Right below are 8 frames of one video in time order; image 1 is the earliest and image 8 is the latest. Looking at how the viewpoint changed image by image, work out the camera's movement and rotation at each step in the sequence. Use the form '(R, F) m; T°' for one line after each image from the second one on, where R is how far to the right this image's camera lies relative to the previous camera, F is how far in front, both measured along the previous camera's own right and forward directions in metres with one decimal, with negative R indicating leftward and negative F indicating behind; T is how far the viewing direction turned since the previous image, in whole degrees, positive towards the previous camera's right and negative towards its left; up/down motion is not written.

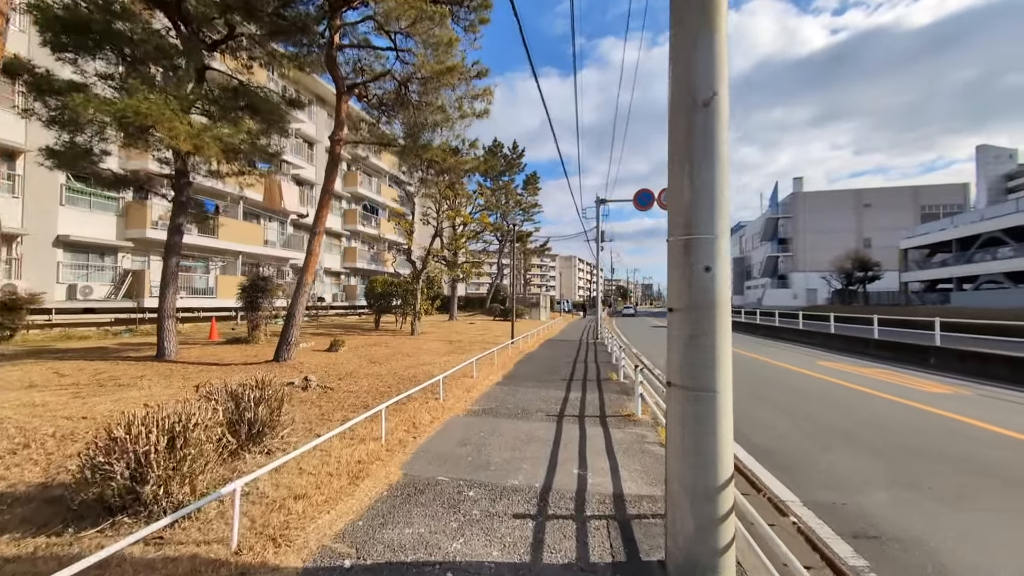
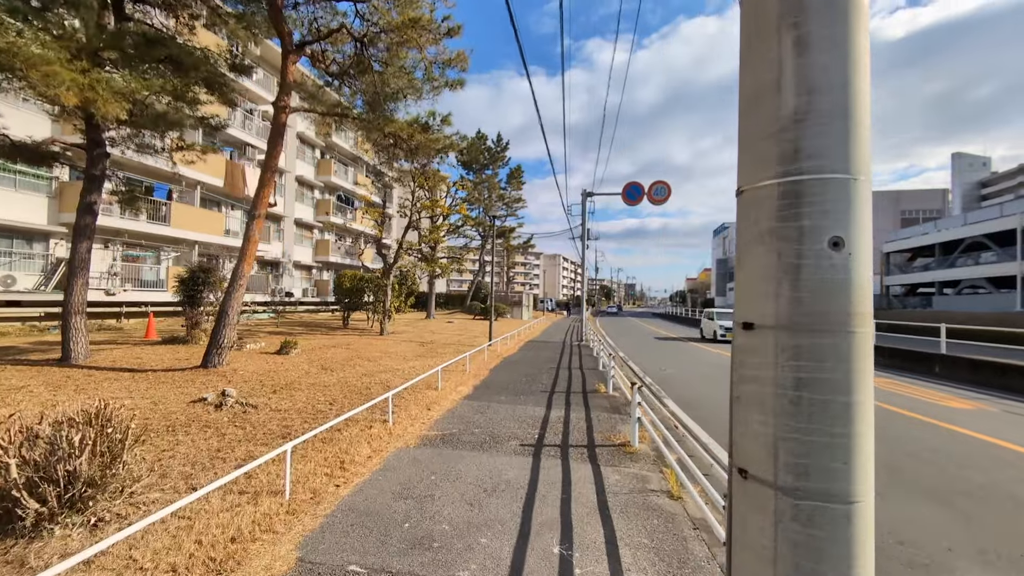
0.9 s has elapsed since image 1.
(+0.2, +1.4) m; +2°
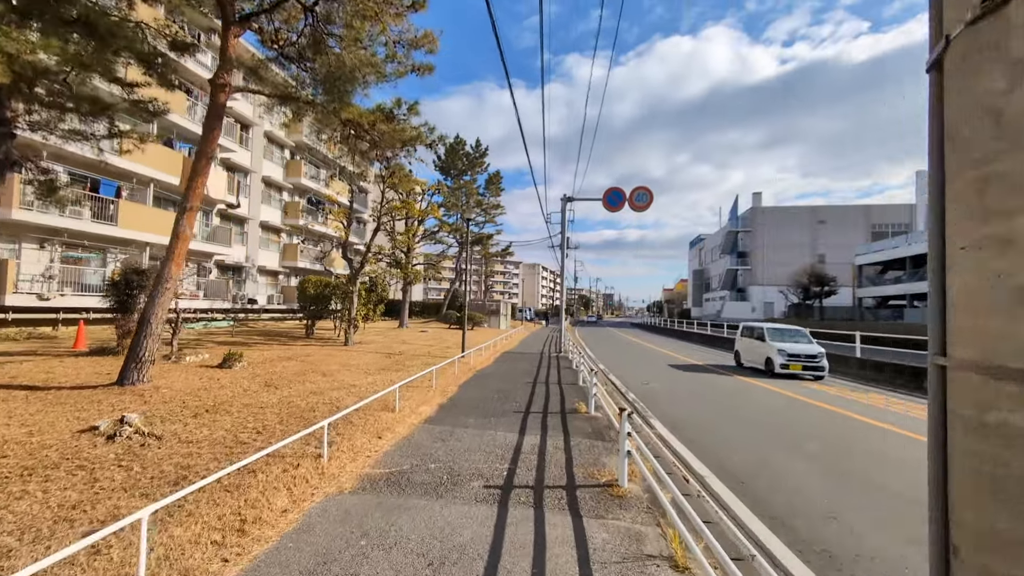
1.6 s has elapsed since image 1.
(+0.1, +1.0) m; +2°
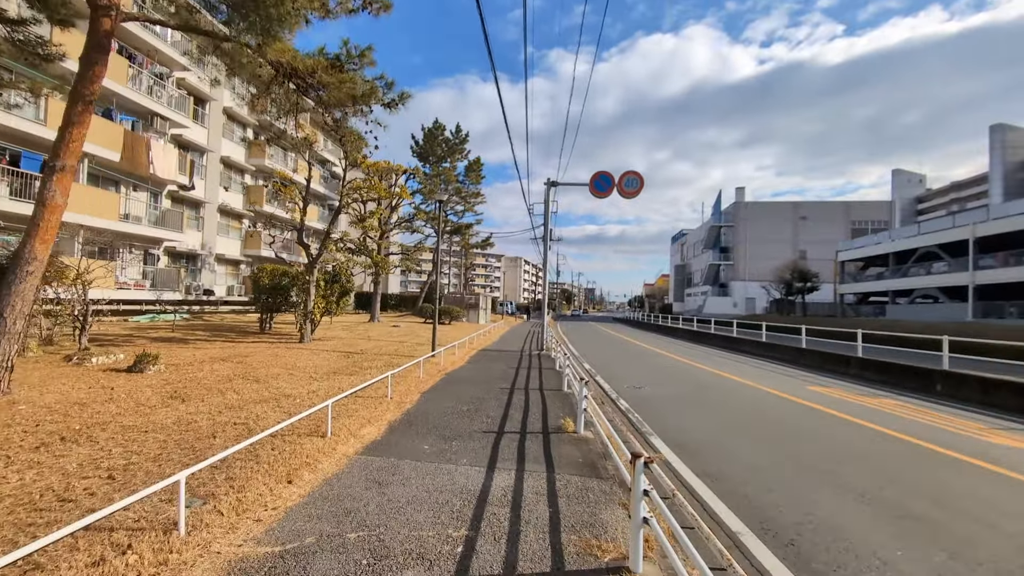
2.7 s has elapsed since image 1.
(+0.1, +1.6) m; +2°
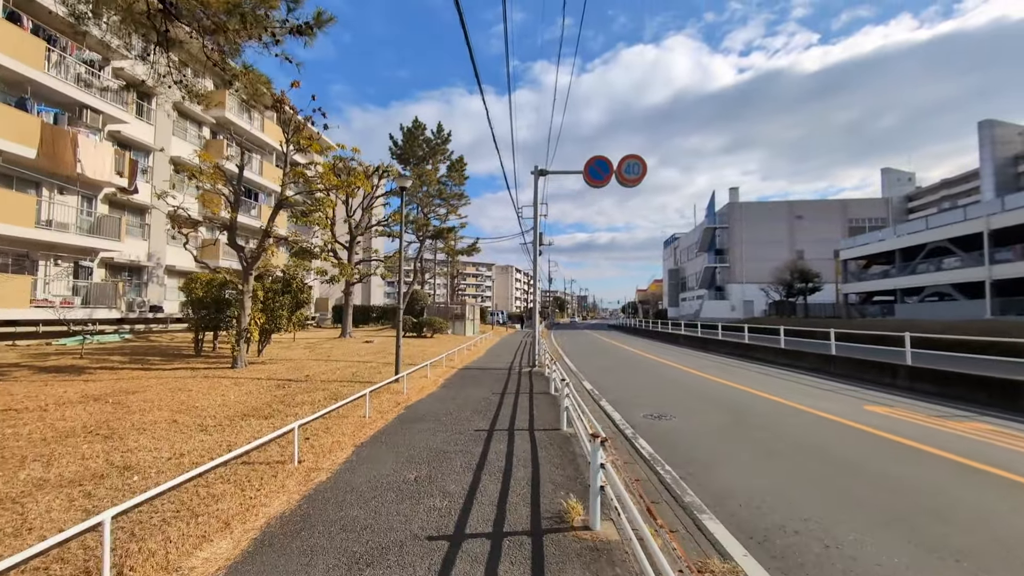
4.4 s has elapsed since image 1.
(+0.2, +2.6) m; +1°
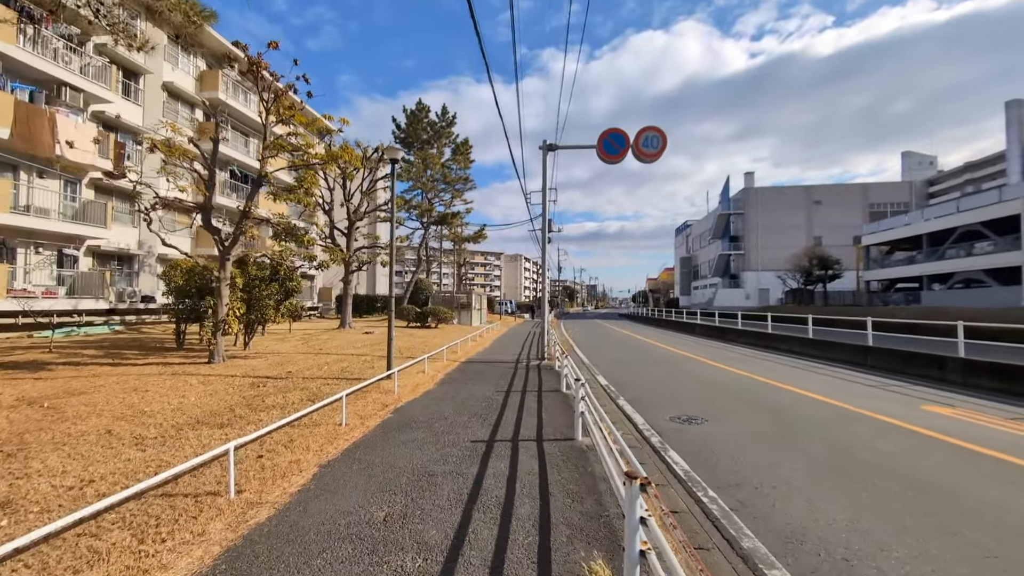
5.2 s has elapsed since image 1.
(+0.1, +1.2) m; -1°
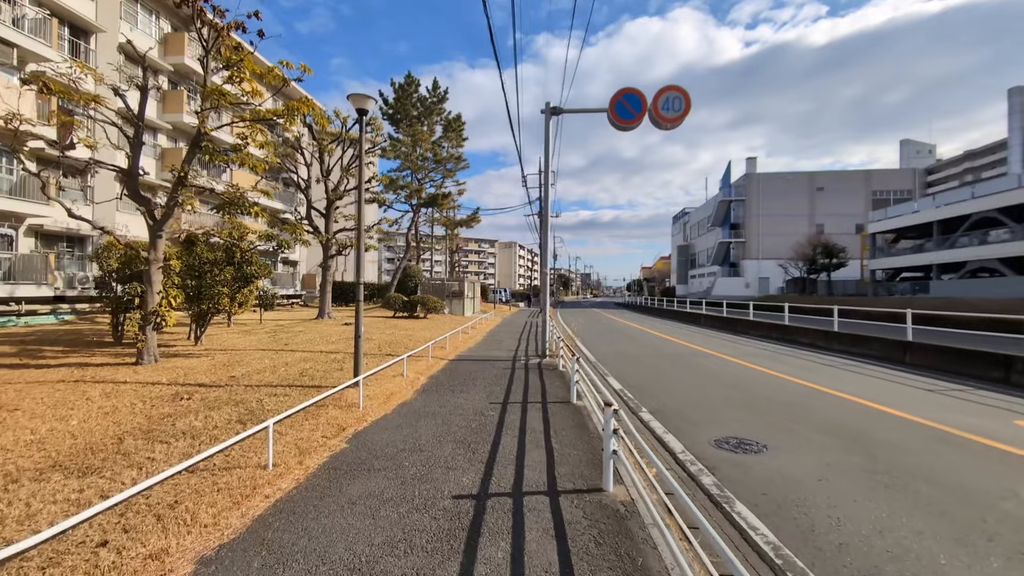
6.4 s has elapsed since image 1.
(-0.1, +1.9) m; +1°
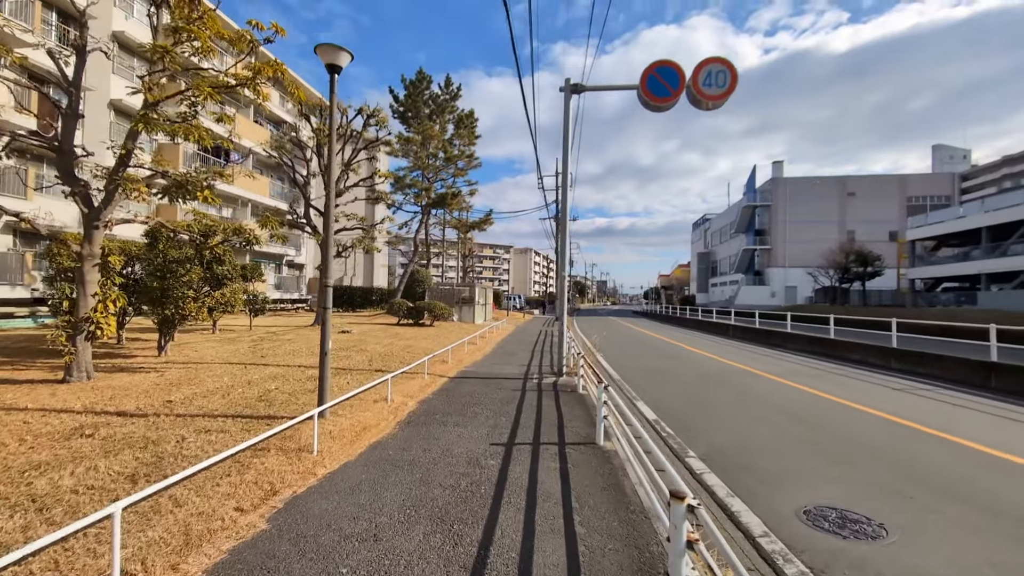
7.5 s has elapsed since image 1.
(+0.1, +1.7) m; -2°
